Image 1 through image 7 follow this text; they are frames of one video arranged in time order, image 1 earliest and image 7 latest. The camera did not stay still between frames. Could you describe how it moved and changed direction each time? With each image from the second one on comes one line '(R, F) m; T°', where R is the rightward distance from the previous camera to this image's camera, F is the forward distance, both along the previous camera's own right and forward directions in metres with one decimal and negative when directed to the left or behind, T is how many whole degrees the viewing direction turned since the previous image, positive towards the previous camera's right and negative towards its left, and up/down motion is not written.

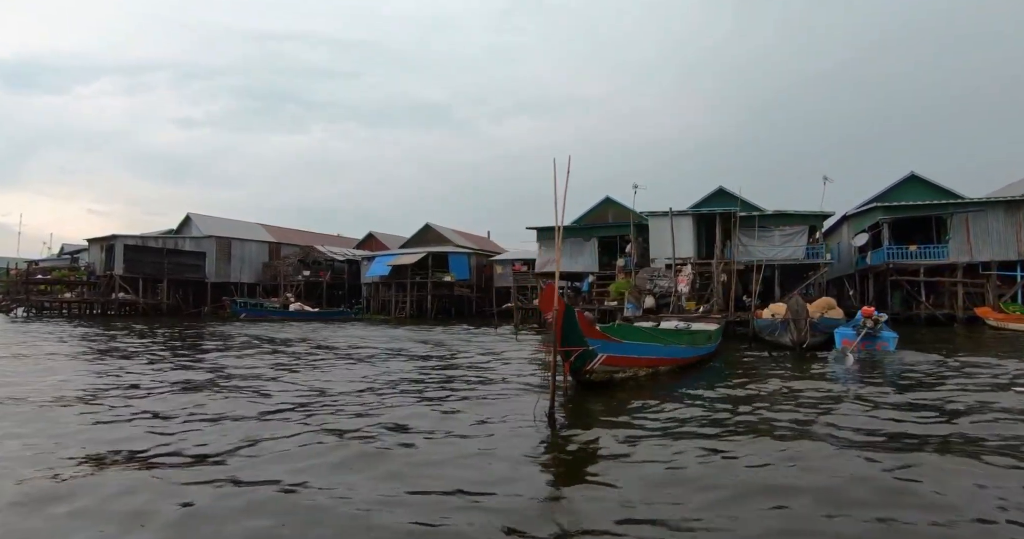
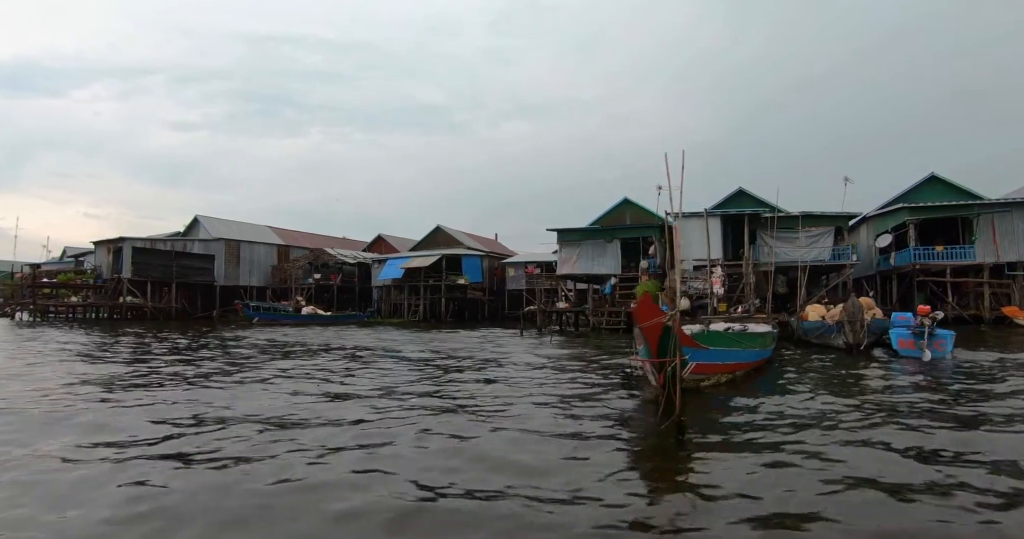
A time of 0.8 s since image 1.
(-1.0, +0.4) m; +1°
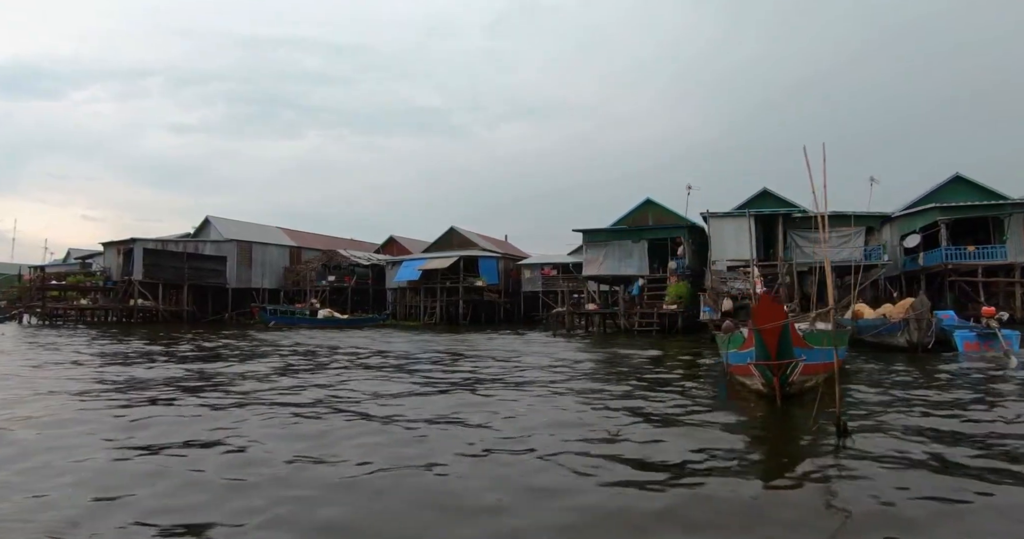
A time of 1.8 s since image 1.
(-1.1, +0.5) m; +1°
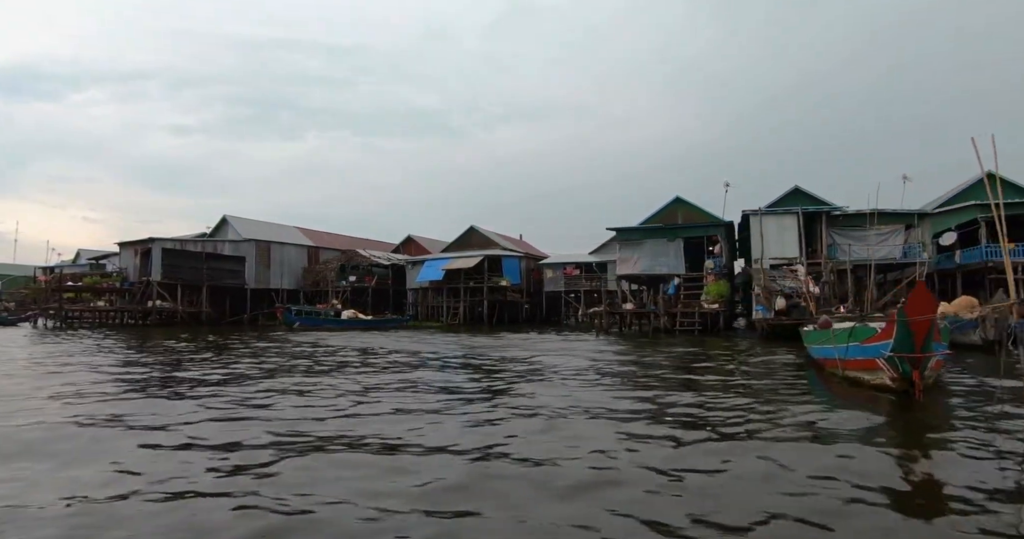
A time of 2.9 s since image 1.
(-1.3, +0.5) m; +1°
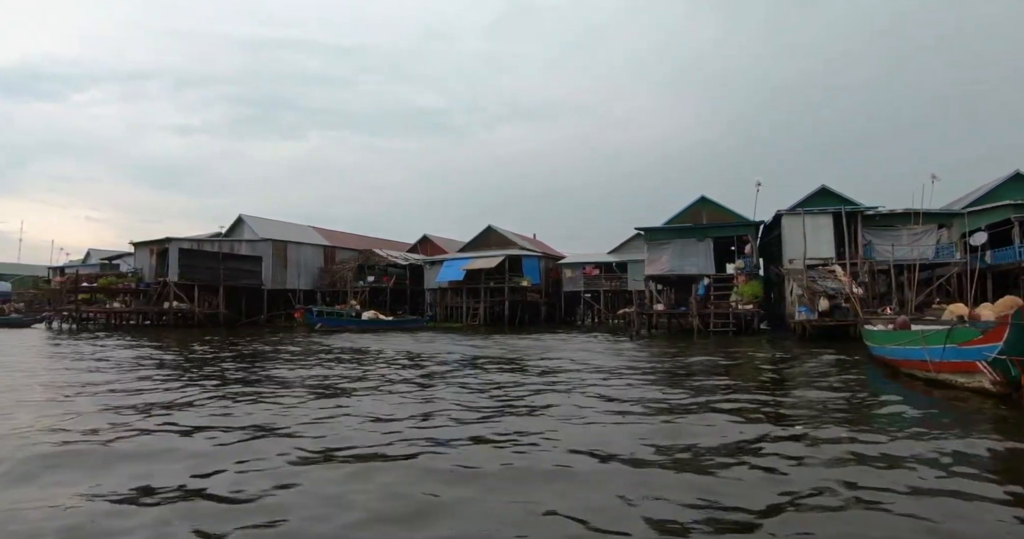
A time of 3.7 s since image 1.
(-1.1, +0.3) m; 0°
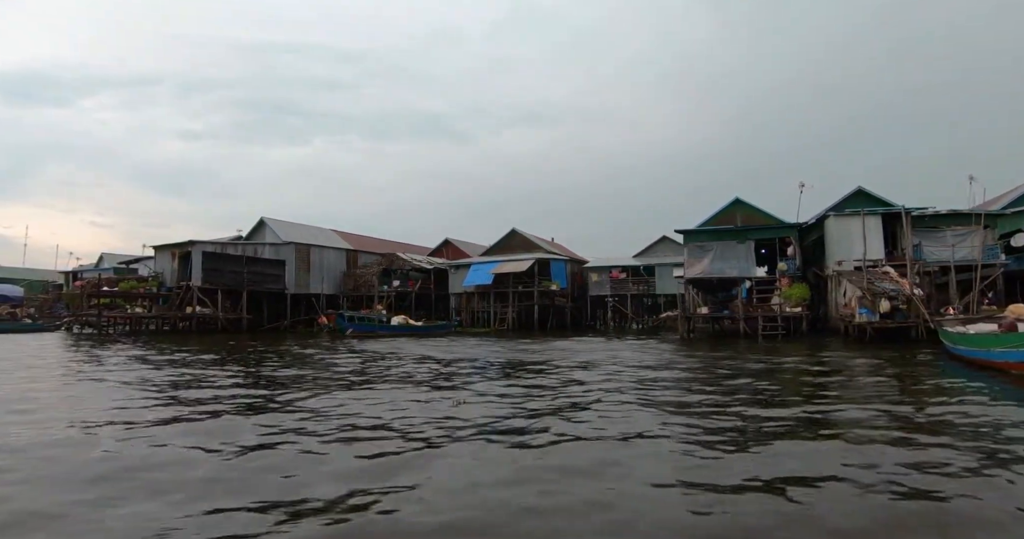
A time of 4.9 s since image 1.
(-1.4, +0.5) m; 0°
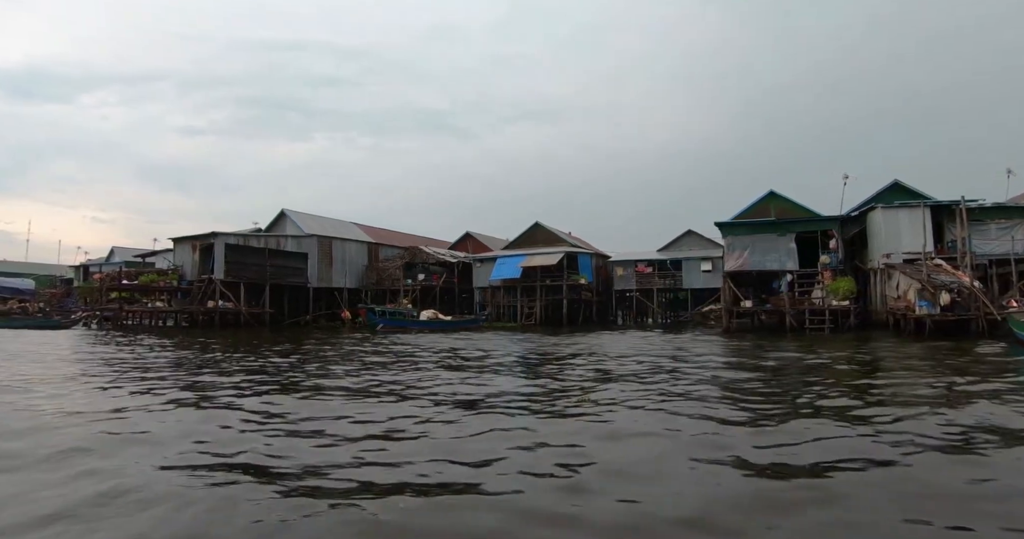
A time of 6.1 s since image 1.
(-1.5, +0.5) m; +1°
